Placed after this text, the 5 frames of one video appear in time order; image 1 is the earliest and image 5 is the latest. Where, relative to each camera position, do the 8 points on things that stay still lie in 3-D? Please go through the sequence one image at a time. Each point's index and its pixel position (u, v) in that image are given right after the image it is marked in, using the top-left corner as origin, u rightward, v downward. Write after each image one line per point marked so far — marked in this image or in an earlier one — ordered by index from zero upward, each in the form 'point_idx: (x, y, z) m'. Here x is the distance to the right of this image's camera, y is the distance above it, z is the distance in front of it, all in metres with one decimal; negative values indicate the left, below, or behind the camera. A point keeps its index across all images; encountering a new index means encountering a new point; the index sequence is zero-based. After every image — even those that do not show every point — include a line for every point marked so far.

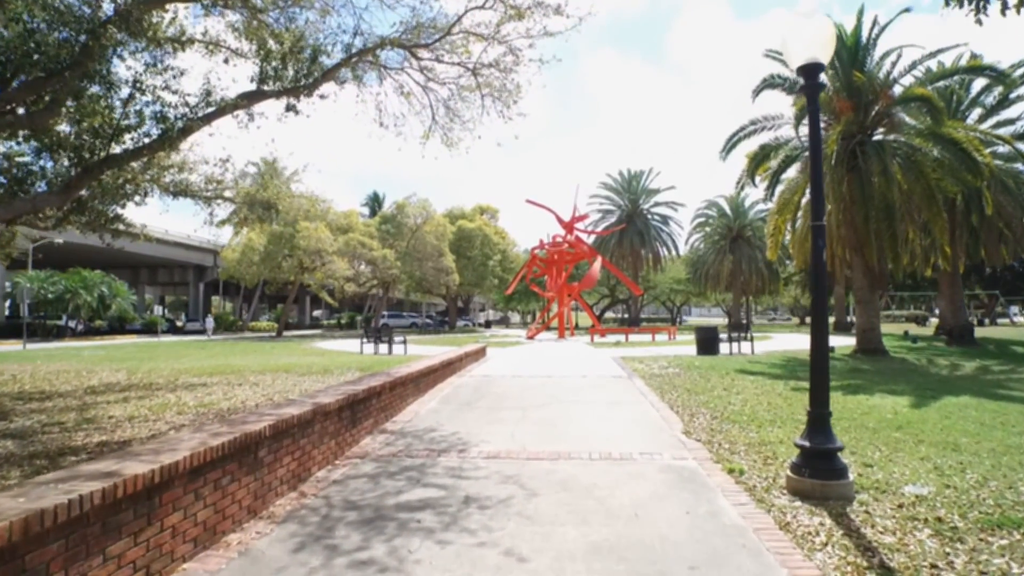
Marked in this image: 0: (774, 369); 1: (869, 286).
0: (+6.0, -1.9, +15.8) m
1: (+10.0, +0.1, +19.2) m
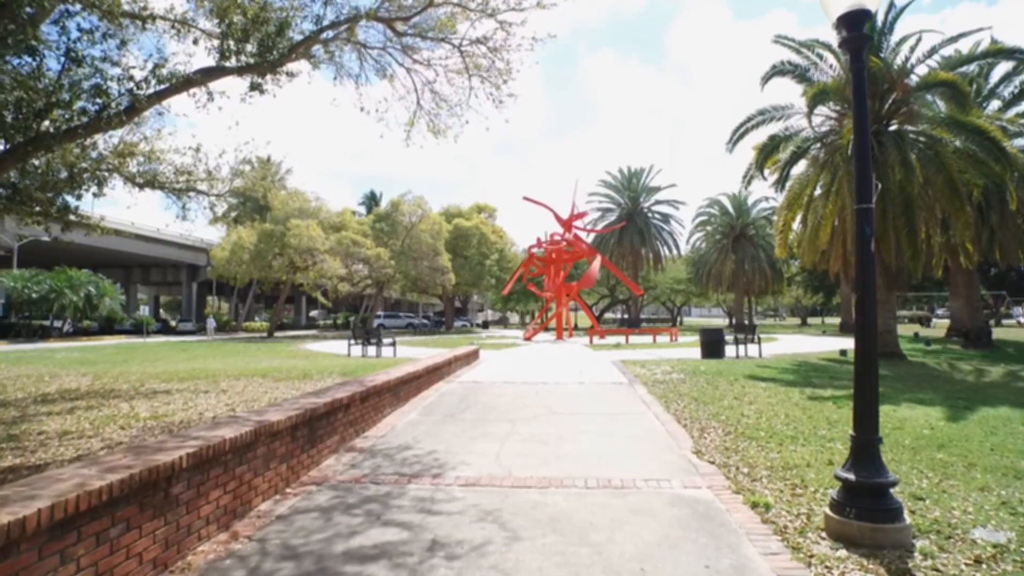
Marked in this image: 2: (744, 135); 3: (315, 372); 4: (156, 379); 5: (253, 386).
0: (+5.8, -1.9, +14.7) m
1: (+9.9, +0.1, +18.1) m
2: (+6.7, +4.4, +19.7) m
3: (-4.6, -2.0, +16.2) m
4: (-7.9, -2.0, +15.3) m
5: (-5.1, -1.9, +13.6) m
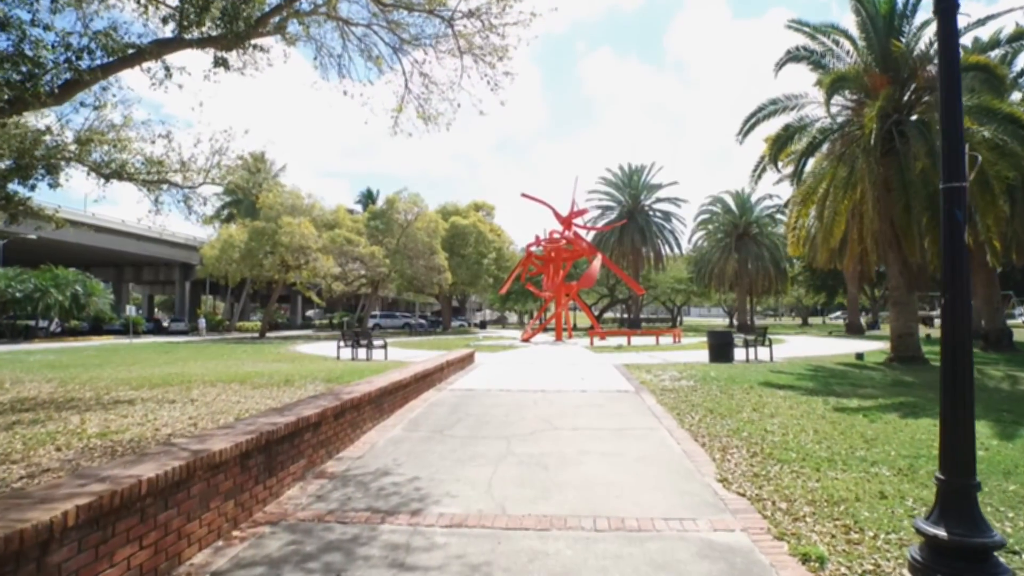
0: (+5.8, -1.9, +13.6) m
1: (+9.8, +0.1, +17.0) m
2: (+6.6, +4.4, +18.6) m
3: (-4.7, -2.0, +15.1) m
4: (-8.0, -2.0, +14.3) m
5: (-5.2, -1.9, +12.5) m
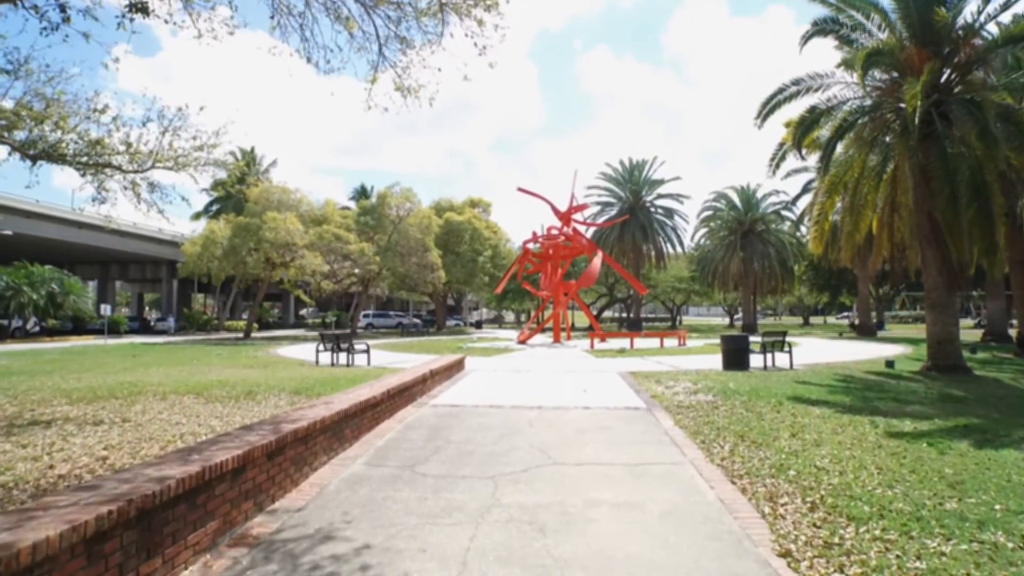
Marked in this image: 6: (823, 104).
0: (+5.6, -1.9, +11.9) m
1: (+9.6, +0.1, +15.3) m
2: (+6.4, +4.4, +16.9) m
3: (-4.9, -2.0, +13.4) m
4: (-8.1, -2.0, +12.5) m
5: (-5.3, -1.9, +10.8) m
6: (+7.1, +4.2, +15.7) m
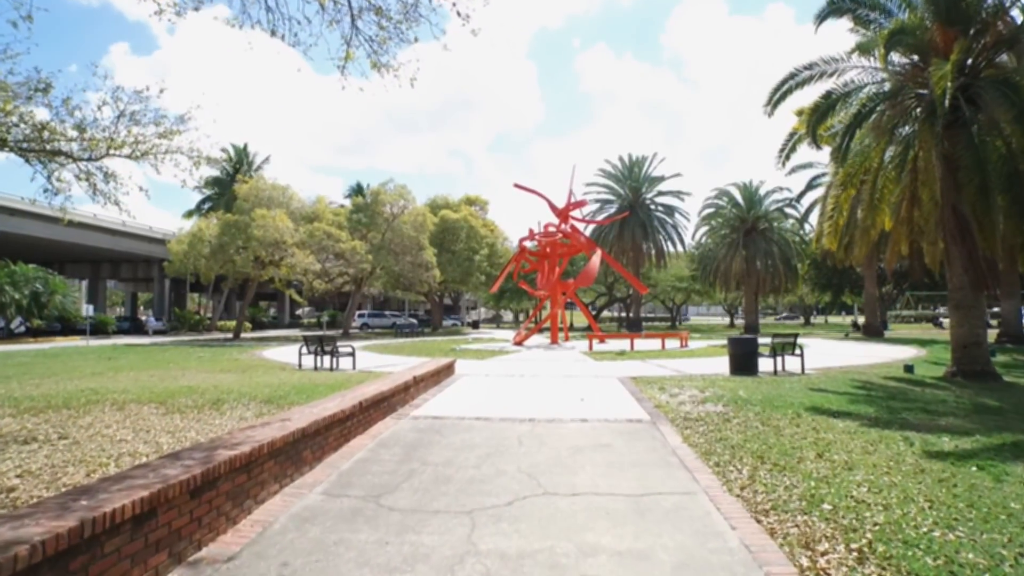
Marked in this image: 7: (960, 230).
0: (+5.5, -1.9, +10.8) m
1: (+9.5, +0.1, +14.2) m
2: (+6.3, +4.4, +15.8) m
3: (-5.0, -2.0, +12.3) m
4: (-8.3, -2.0, +11.4) m
5: (-5.5, -1.9, +9.7) m
6: (+6.9, +4.2, +14.6) m
7: (+9.1, +1.2, +14.1) m
